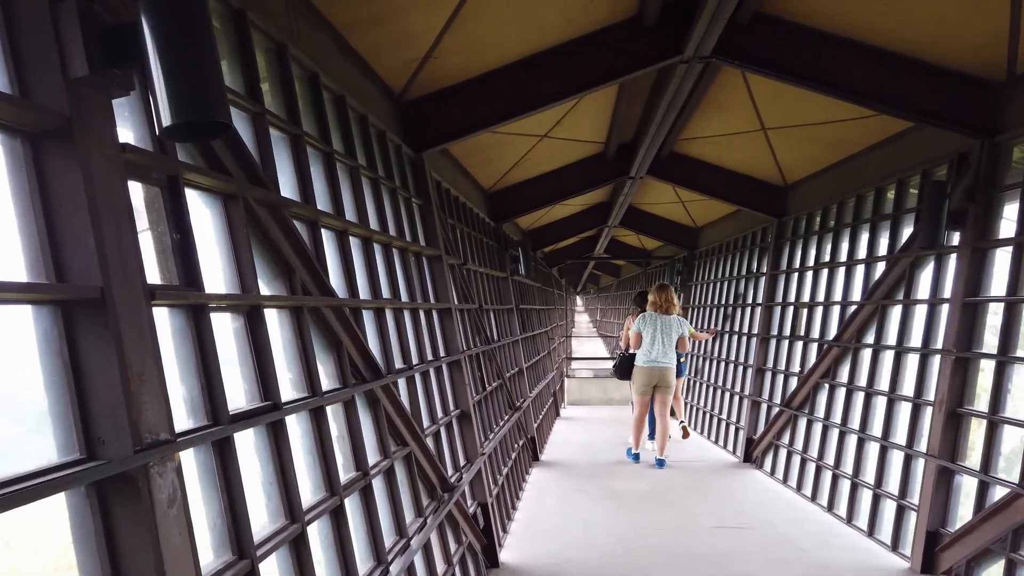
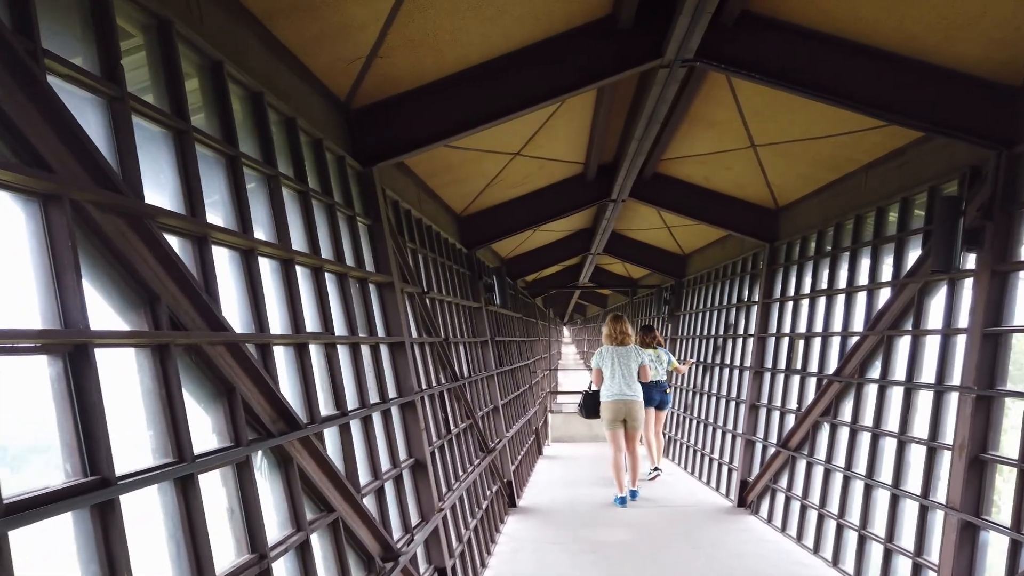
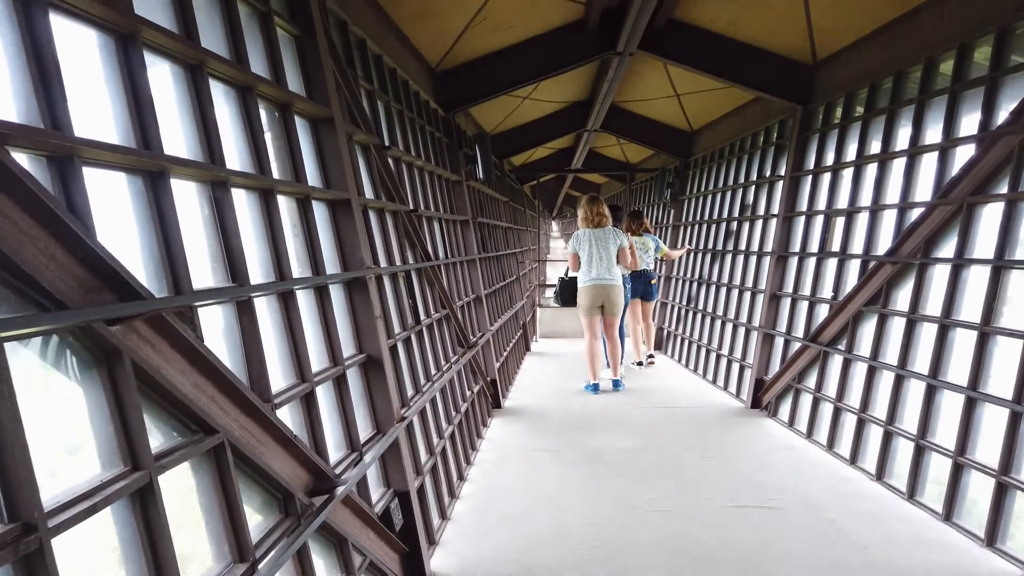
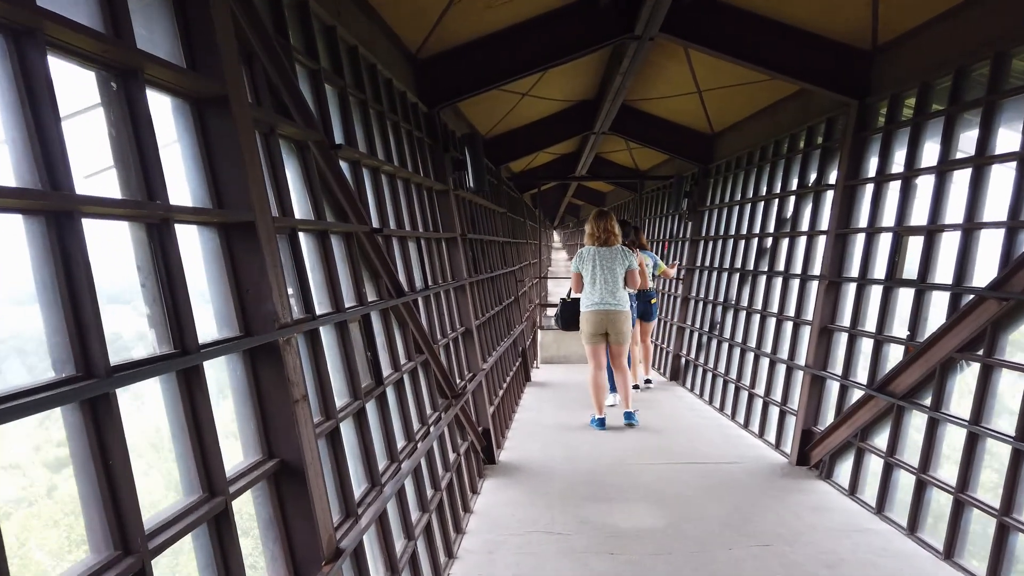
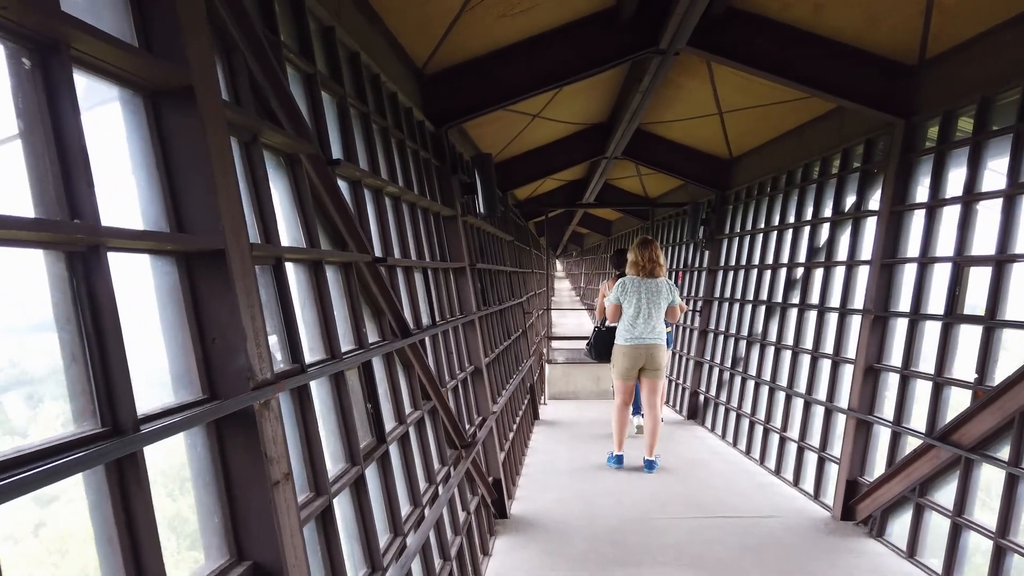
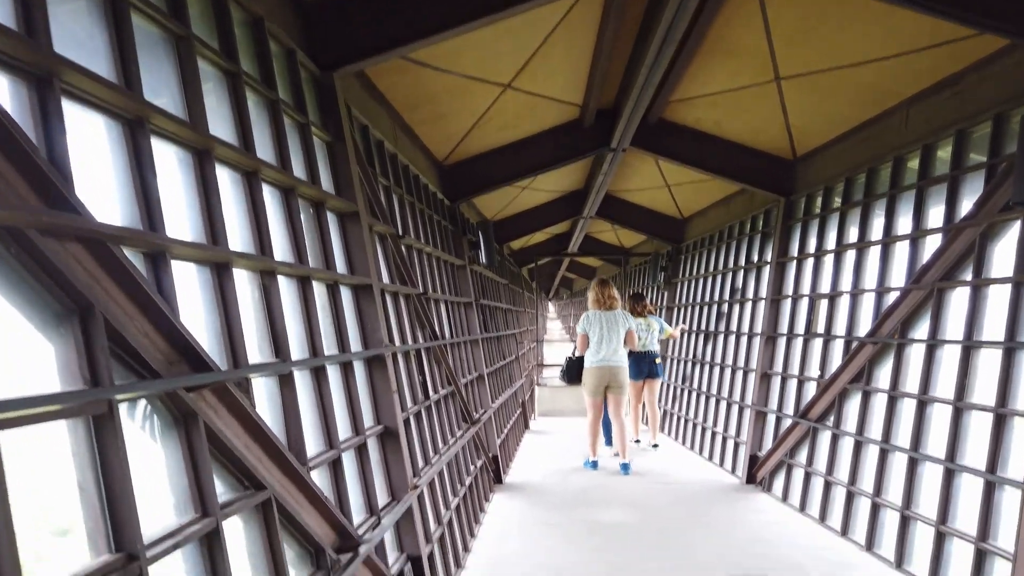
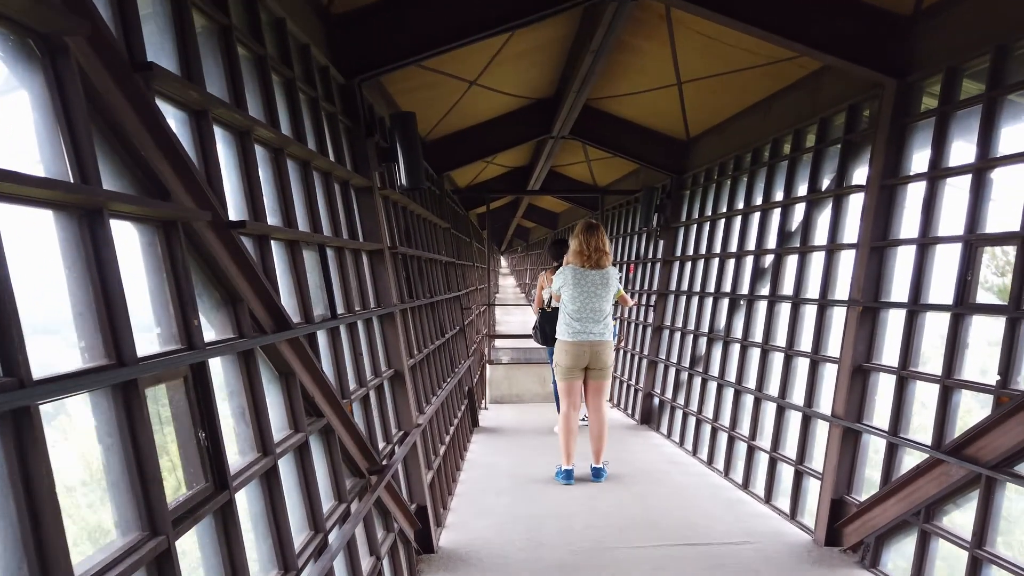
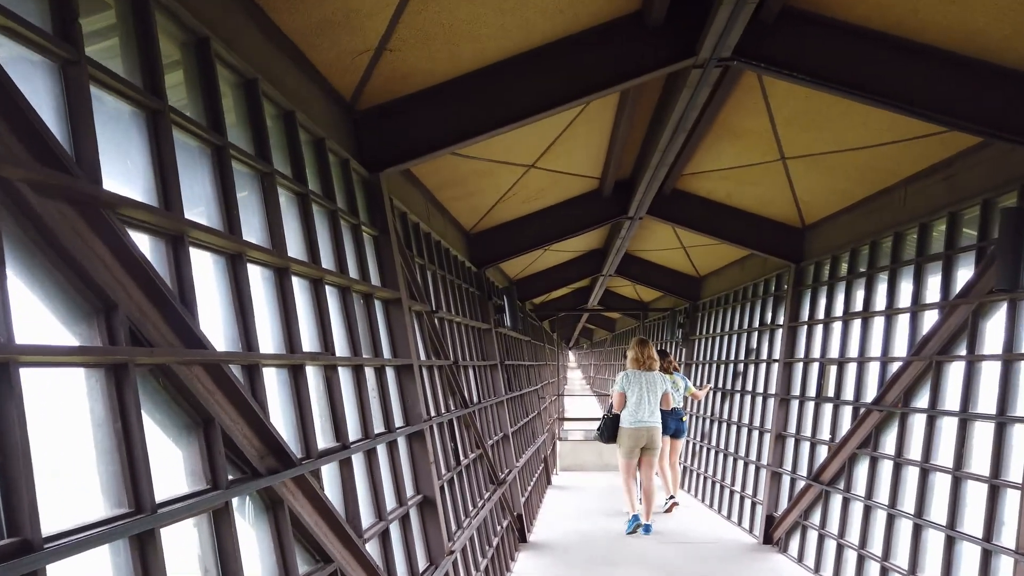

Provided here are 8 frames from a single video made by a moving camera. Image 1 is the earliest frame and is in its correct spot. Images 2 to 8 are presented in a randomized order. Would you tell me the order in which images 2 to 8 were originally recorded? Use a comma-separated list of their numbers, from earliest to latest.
2, 8, 6, 3, 4, 5, 7
